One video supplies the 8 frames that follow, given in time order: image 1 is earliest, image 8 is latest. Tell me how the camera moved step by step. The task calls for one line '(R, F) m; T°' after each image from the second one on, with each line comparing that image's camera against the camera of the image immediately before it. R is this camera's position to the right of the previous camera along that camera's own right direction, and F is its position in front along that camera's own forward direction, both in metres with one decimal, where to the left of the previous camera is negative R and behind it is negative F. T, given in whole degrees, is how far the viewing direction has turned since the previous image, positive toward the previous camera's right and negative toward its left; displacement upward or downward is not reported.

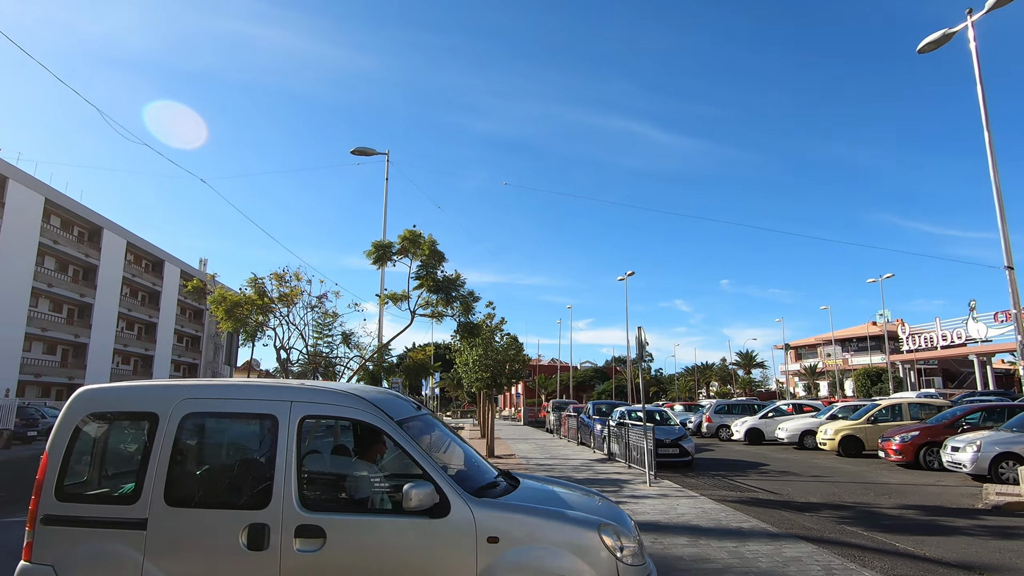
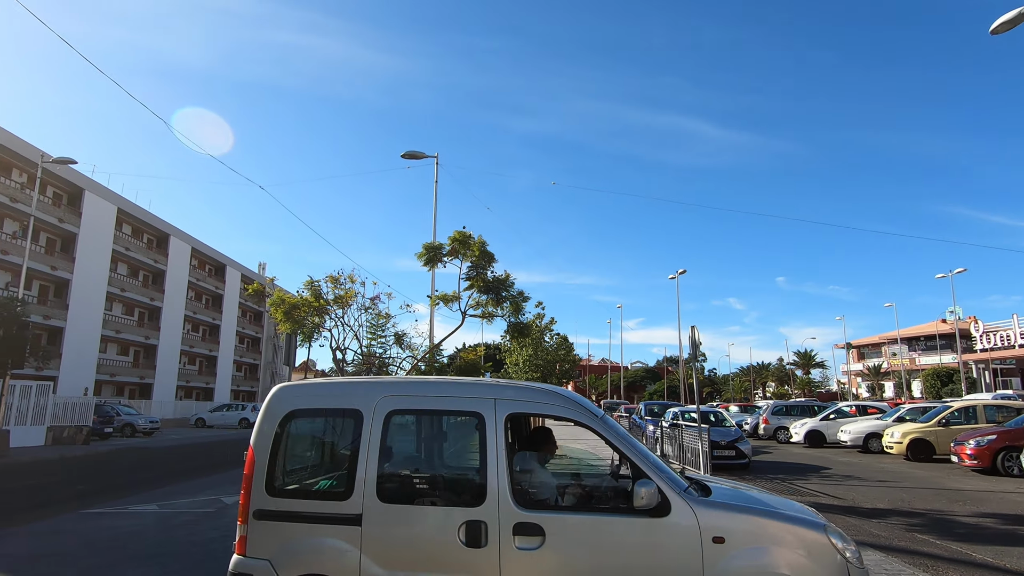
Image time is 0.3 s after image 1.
(-0.4, +0.1) m; -5°
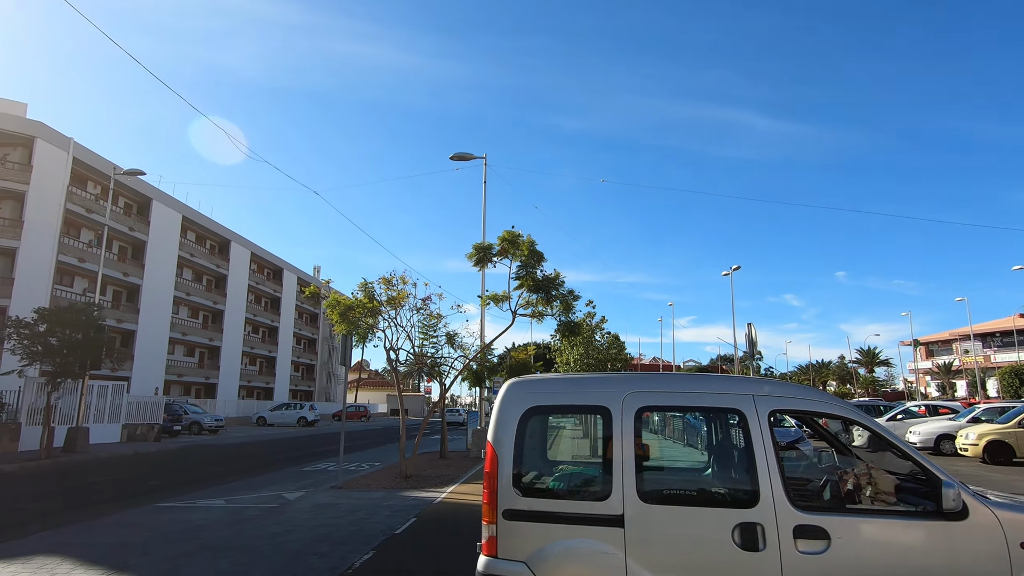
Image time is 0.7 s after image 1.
(-0.5, +0.1) m; -5°
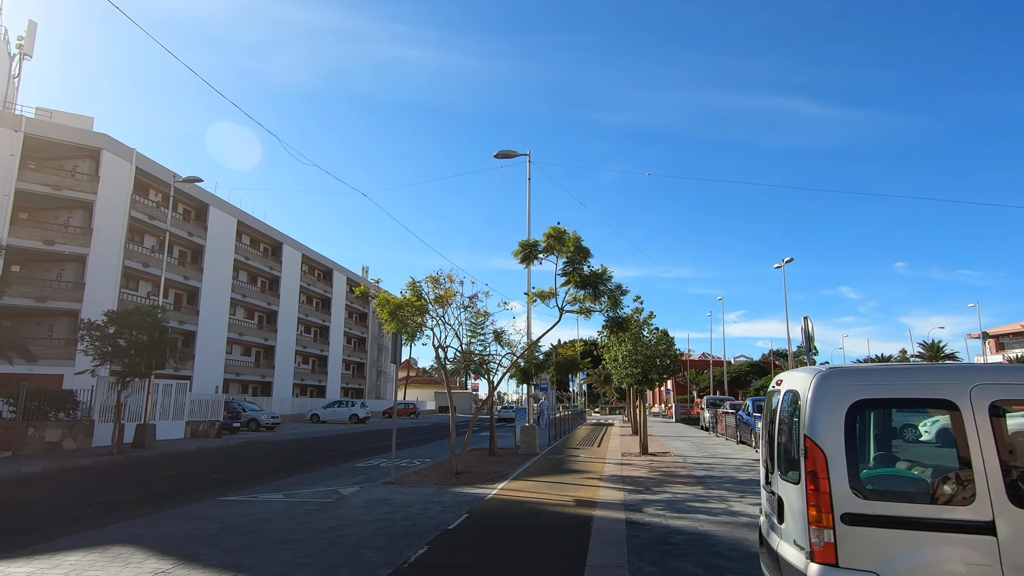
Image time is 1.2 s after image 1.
(-0.6, +0.1) m; -4°
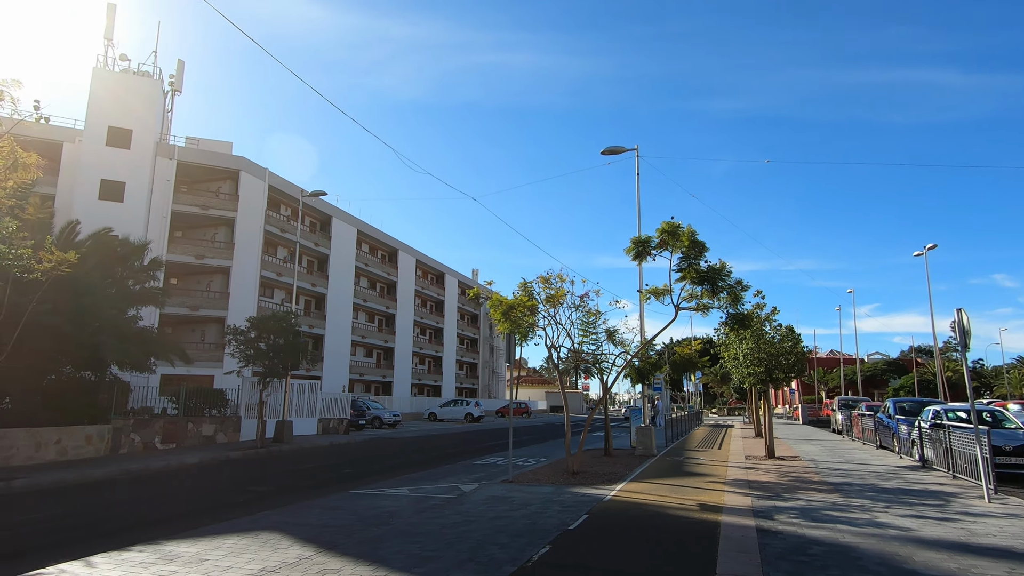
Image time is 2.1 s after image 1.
(-1.1, +0.4) m; -10°
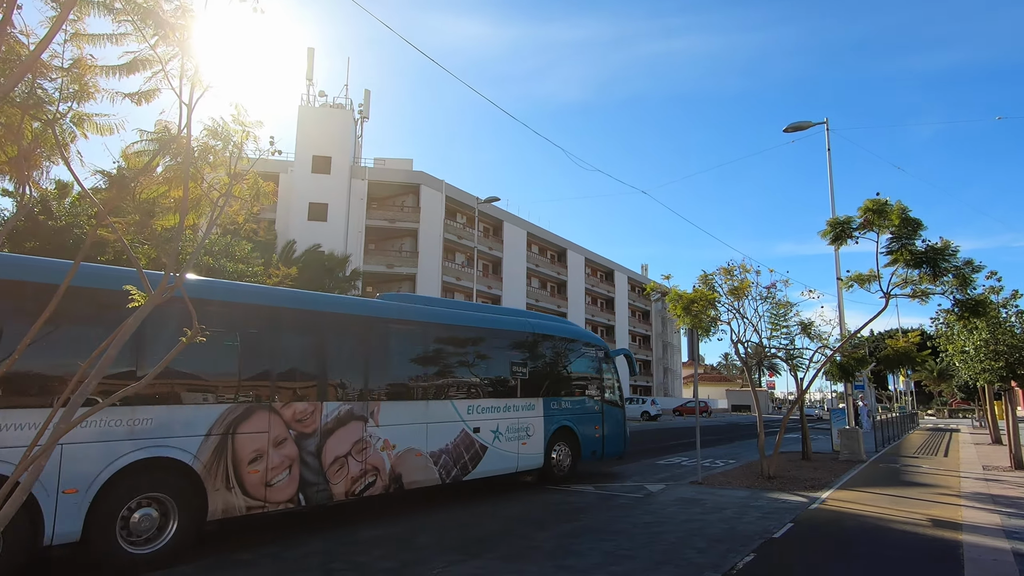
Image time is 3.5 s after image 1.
(-2.3, +0.1) m; -16°
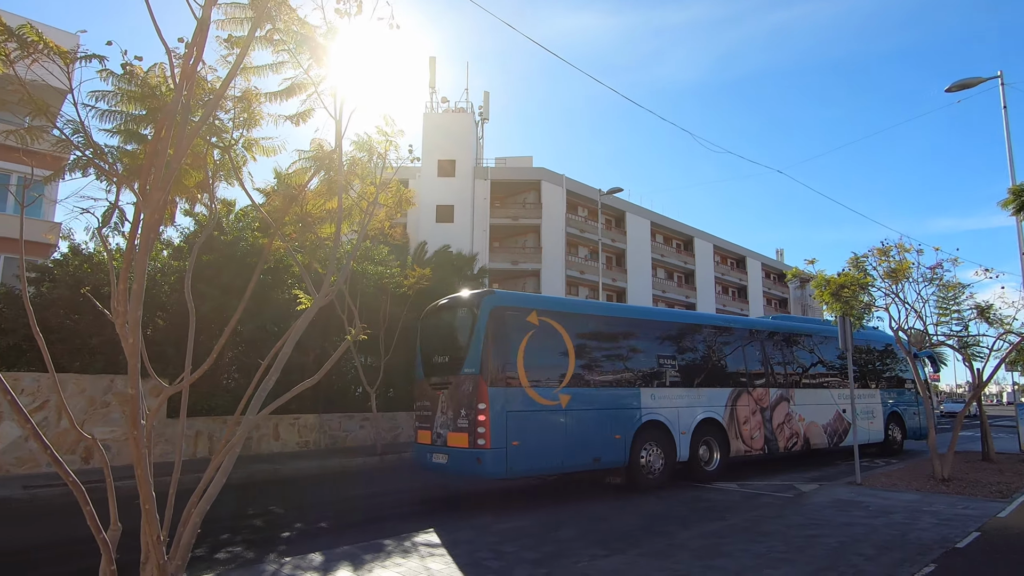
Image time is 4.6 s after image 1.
(-1.6, +0.1) m; -11°
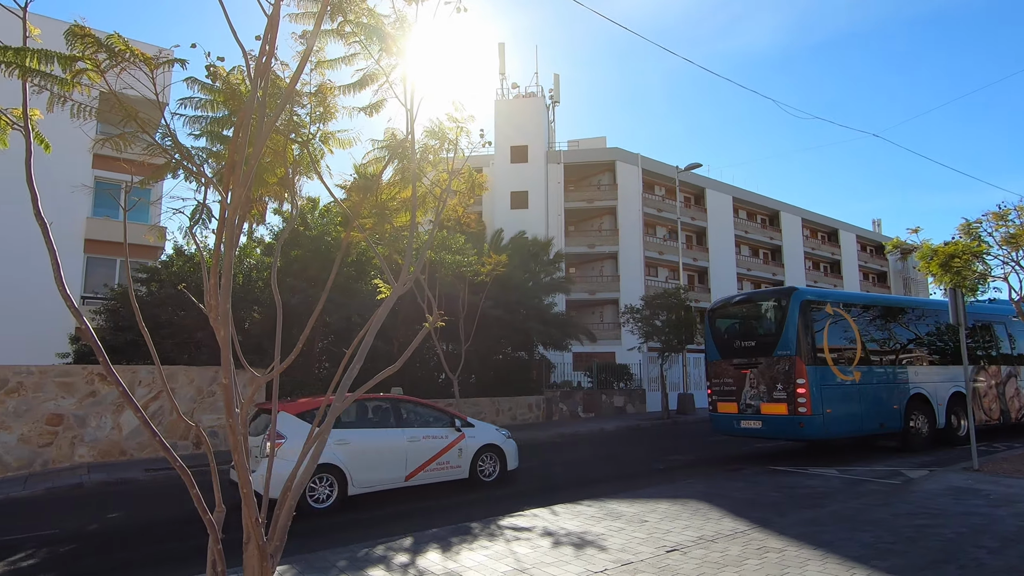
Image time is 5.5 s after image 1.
(0.0, +1.0) m; -7°
